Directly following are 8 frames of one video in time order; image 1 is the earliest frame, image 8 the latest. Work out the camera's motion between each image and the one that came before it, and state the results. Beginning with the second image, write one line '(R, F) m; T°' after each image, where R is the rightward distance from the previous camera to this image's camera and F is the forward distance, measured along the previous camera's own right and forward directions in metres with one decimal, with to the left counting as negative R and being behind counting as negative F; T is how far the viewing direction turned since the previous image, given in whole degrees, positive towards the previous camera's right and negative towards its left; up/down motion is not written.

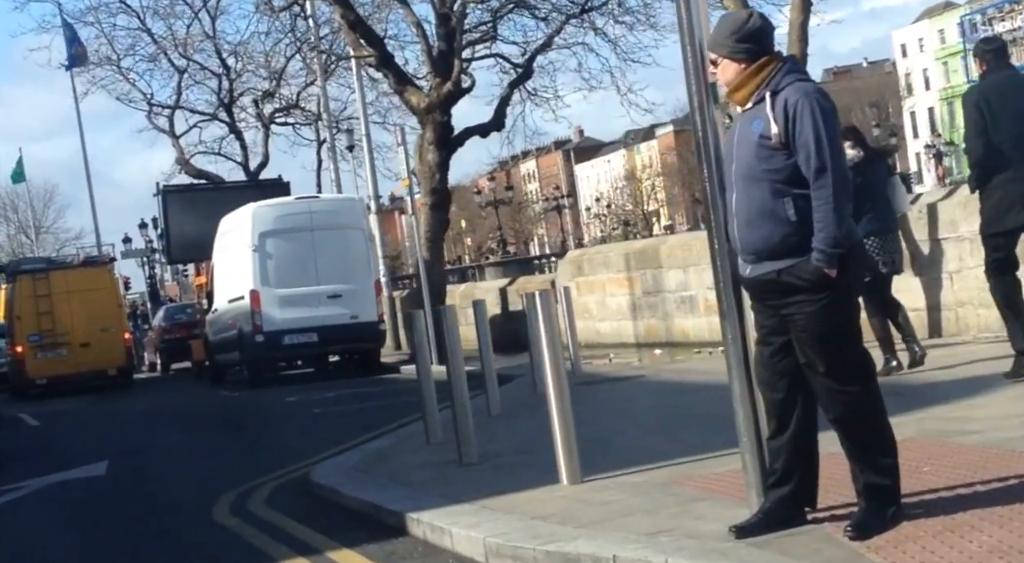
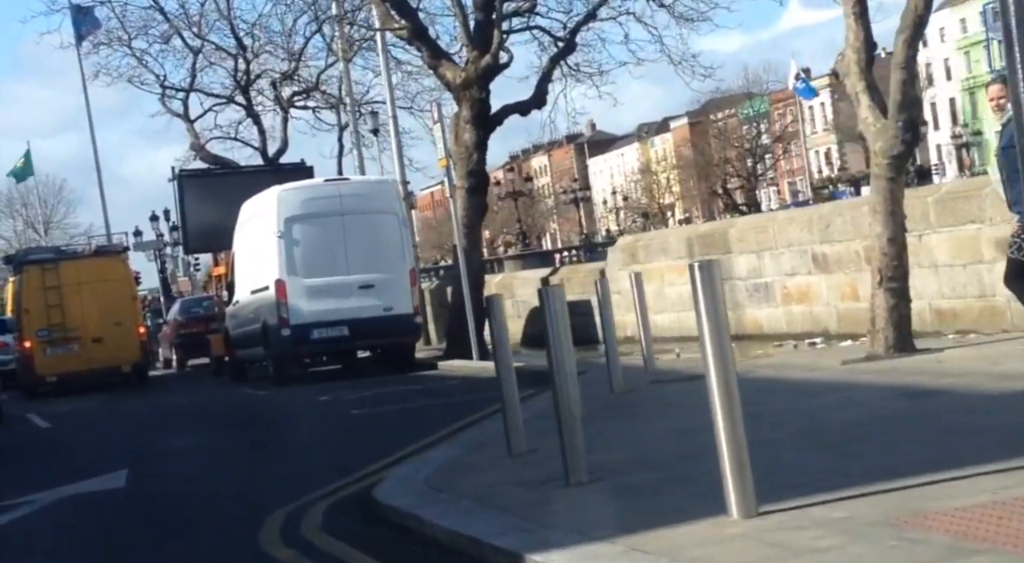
(-0.6, +1.6) m; 0°
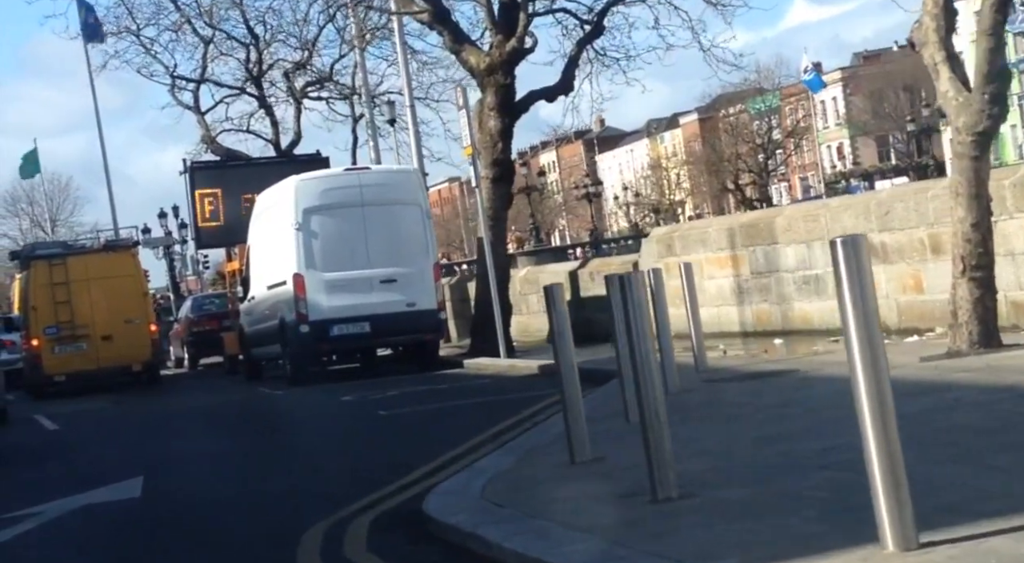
(-0.3, +0.9) m; 0°
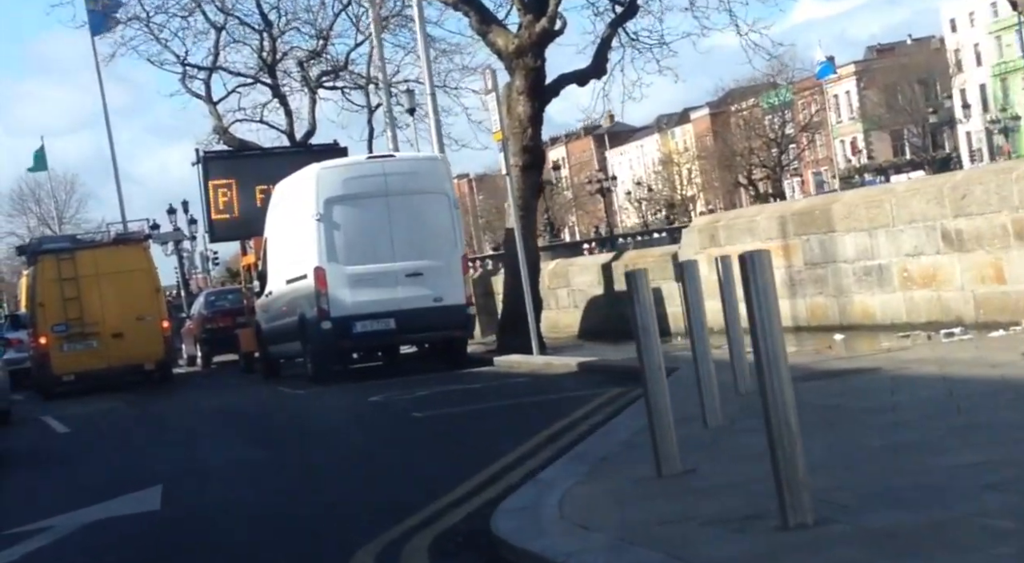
(-0.3, +1.0) m; 0°
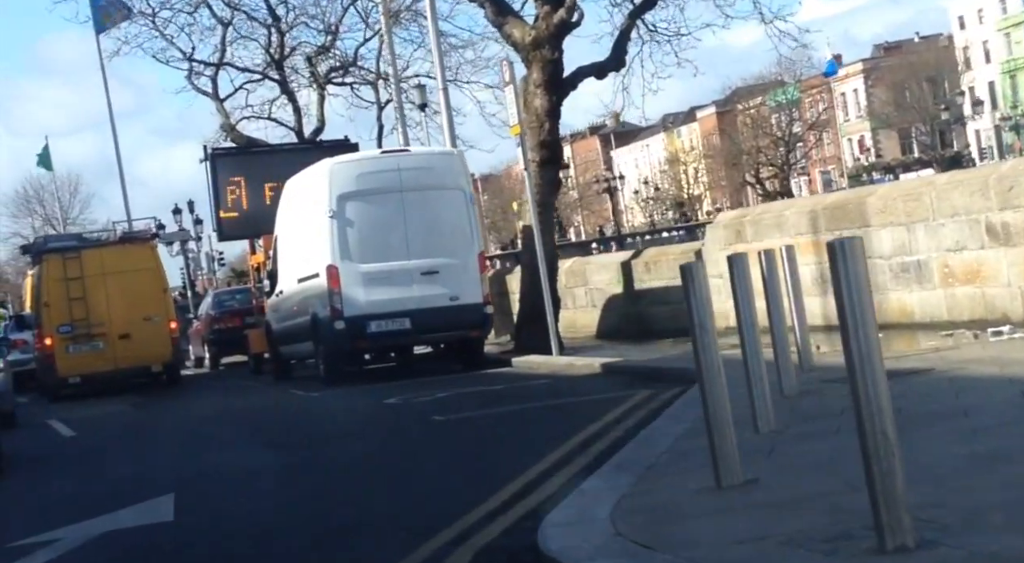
(-0.2, +0.5) m; 0°
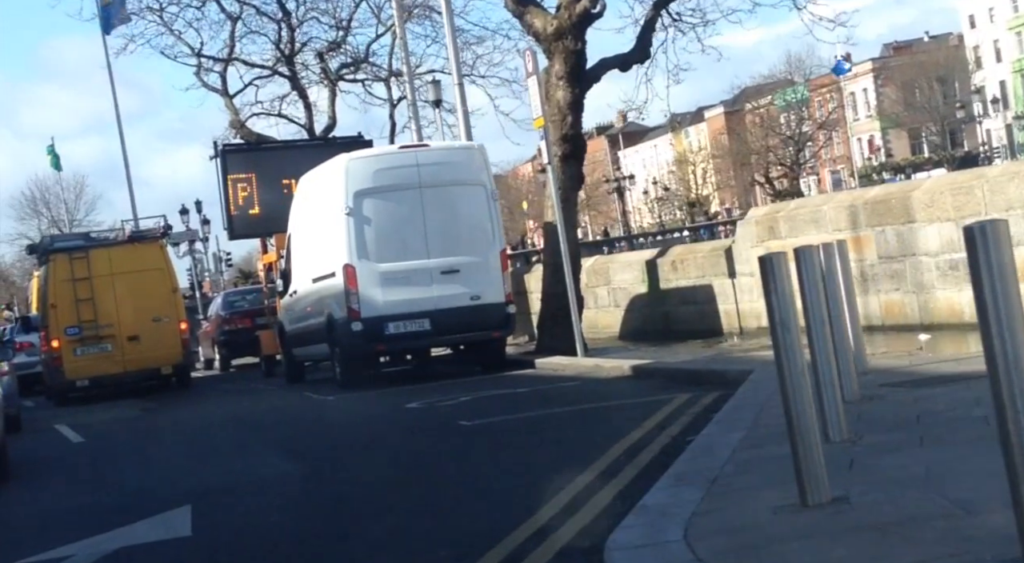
(-0.2, +0.6) m; 0°
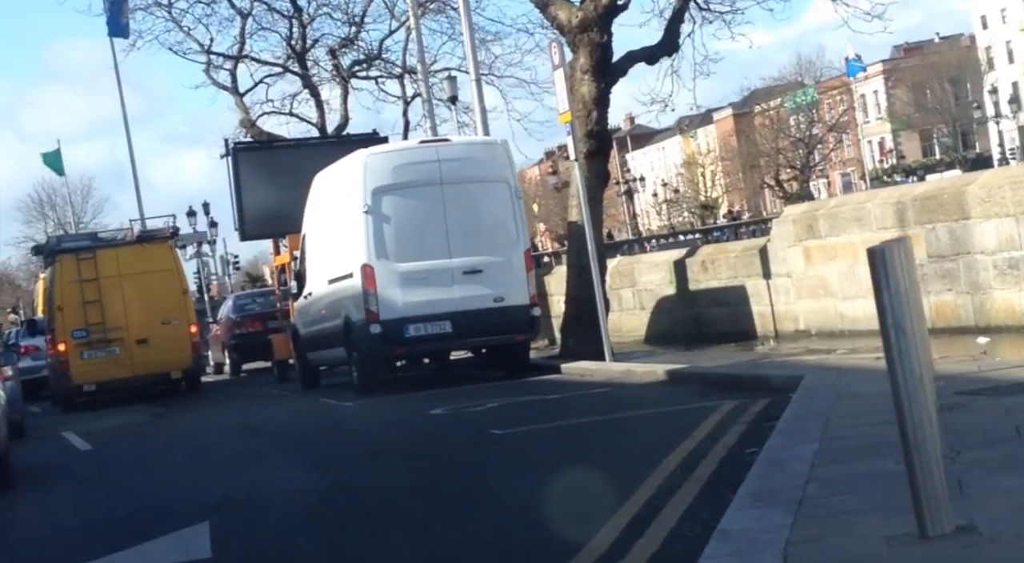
(-0.2, +0.7) m; 0°
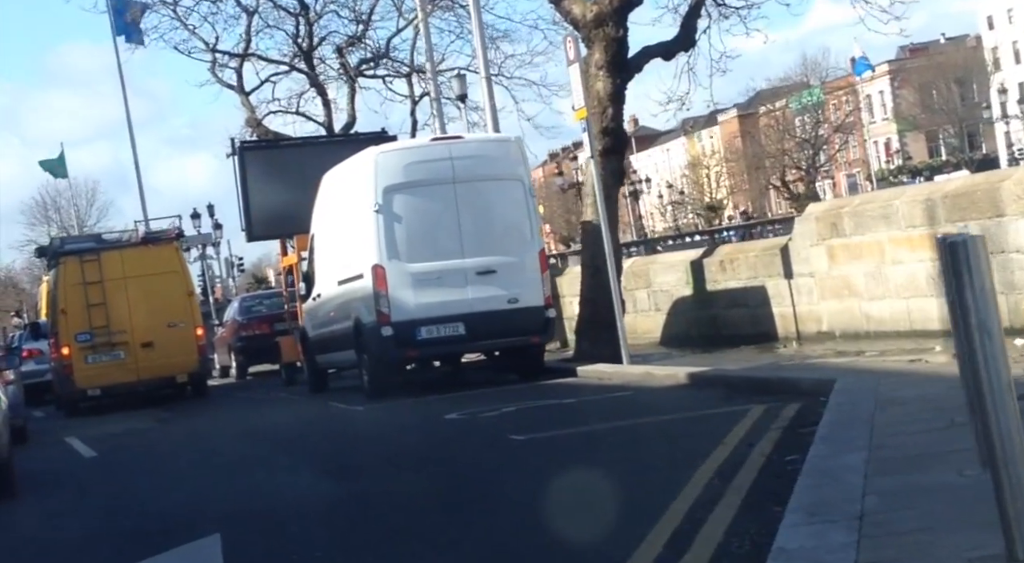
(-0.1, +0.4) m; 0°
